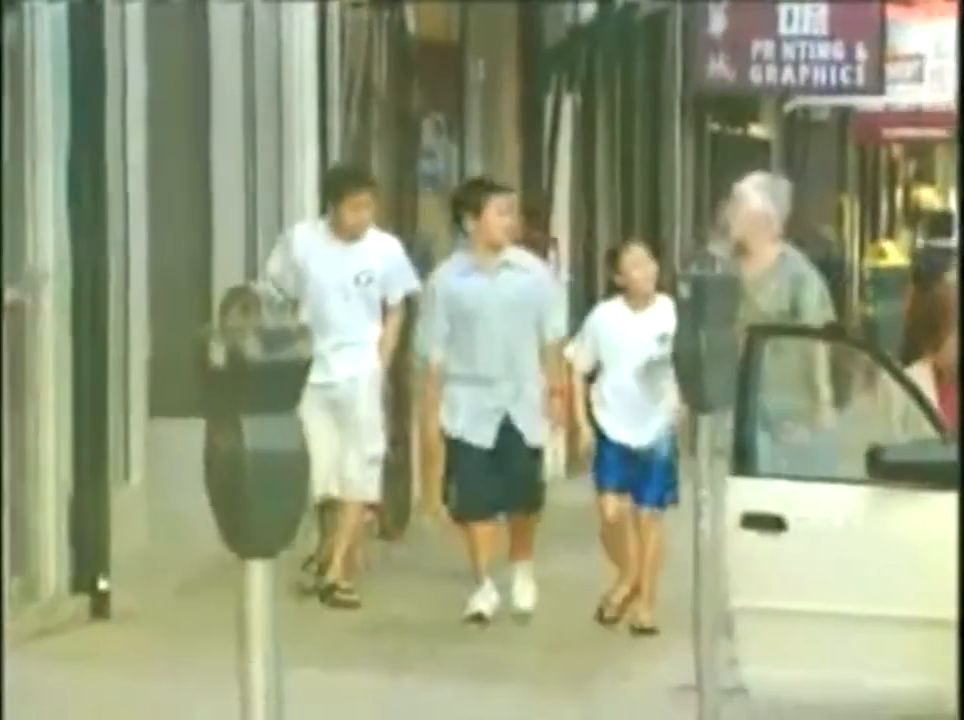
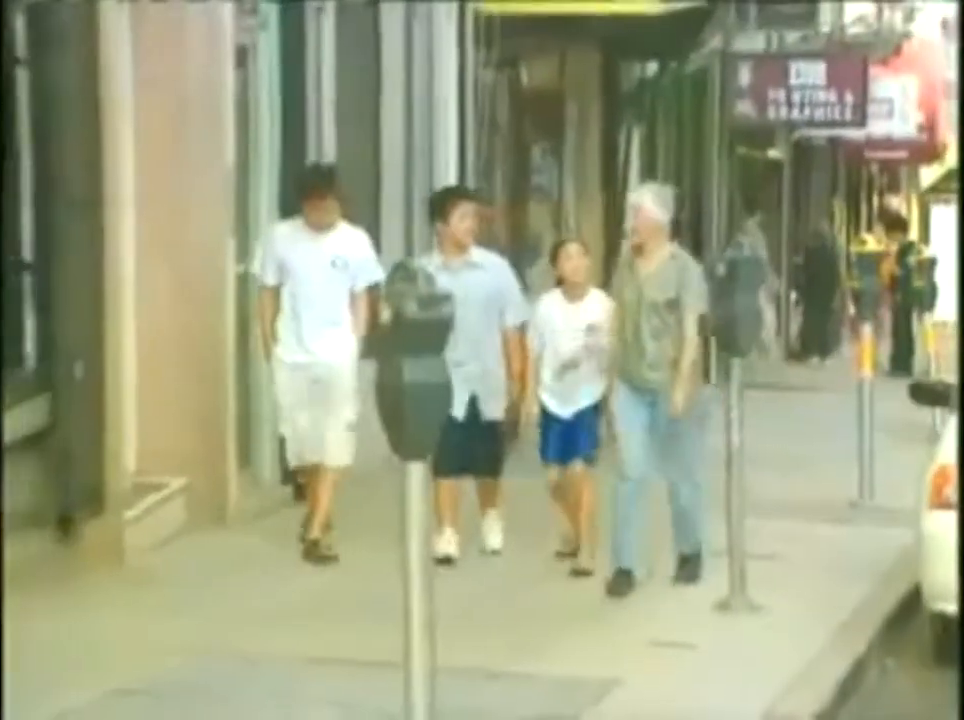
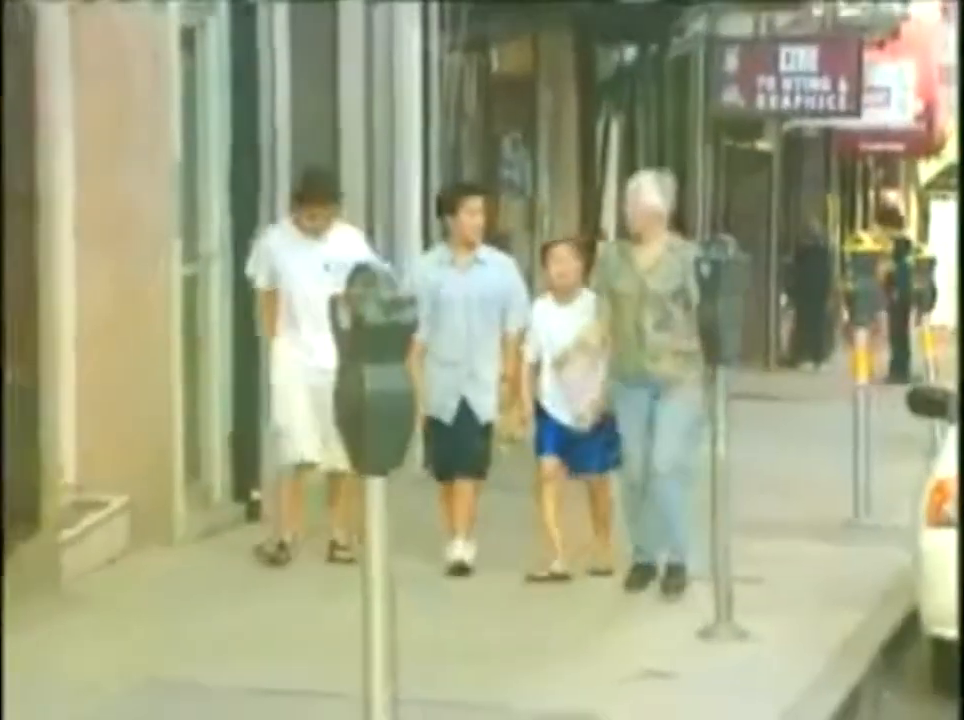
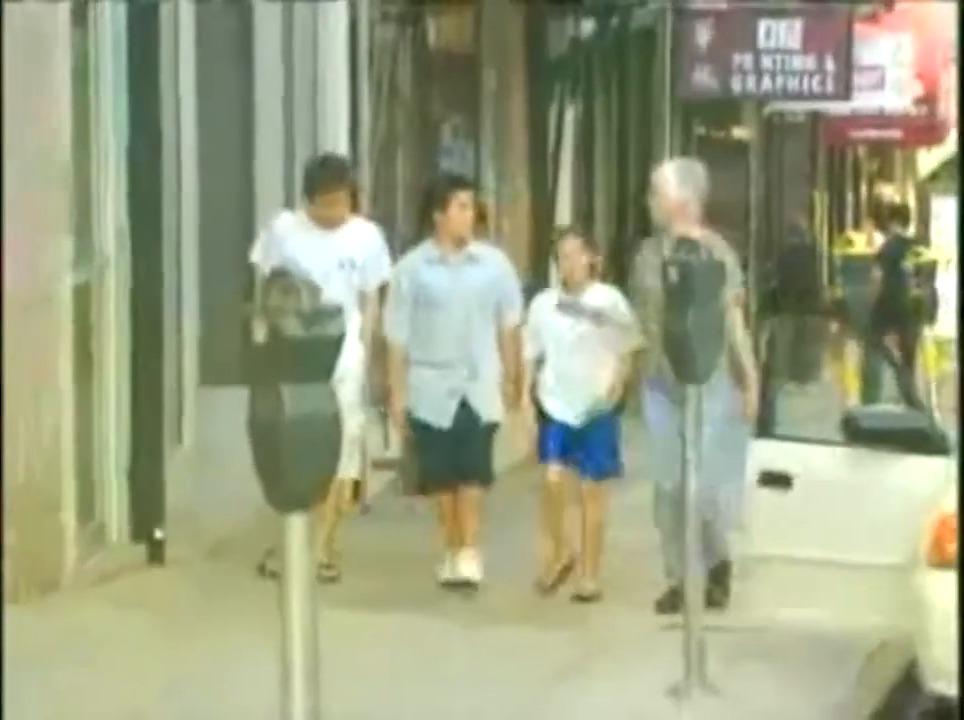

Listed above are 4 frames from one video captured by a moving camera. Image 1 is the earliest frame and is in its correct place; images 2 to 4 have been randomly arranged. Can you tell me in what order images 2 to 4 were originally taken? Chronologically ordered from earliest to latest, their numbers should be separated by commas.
4, 3, 2
